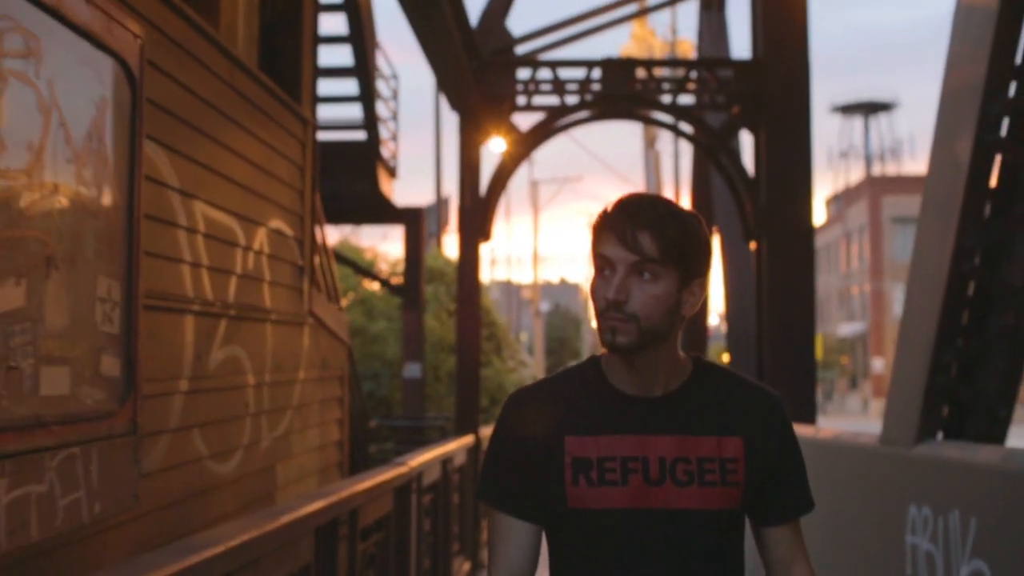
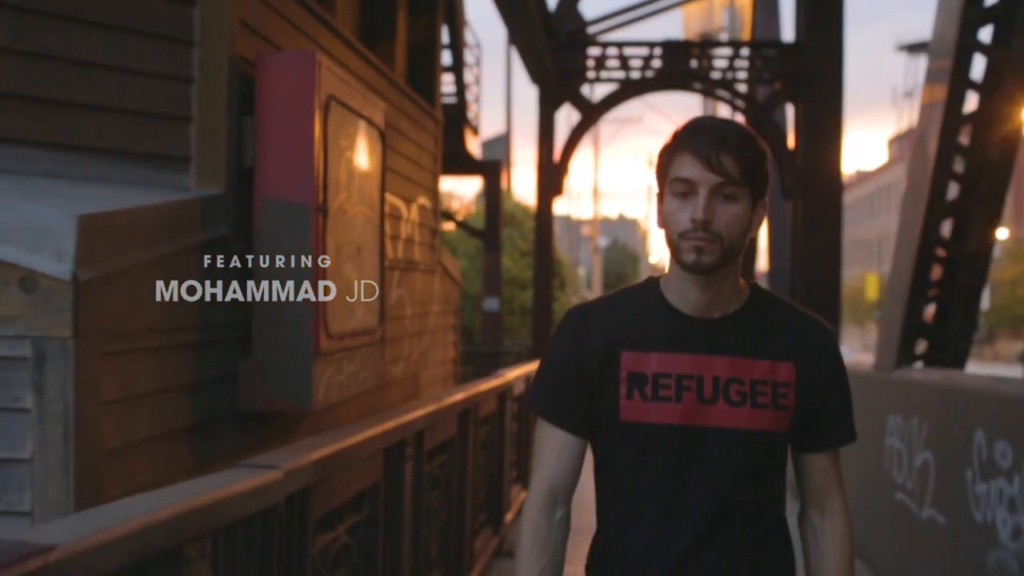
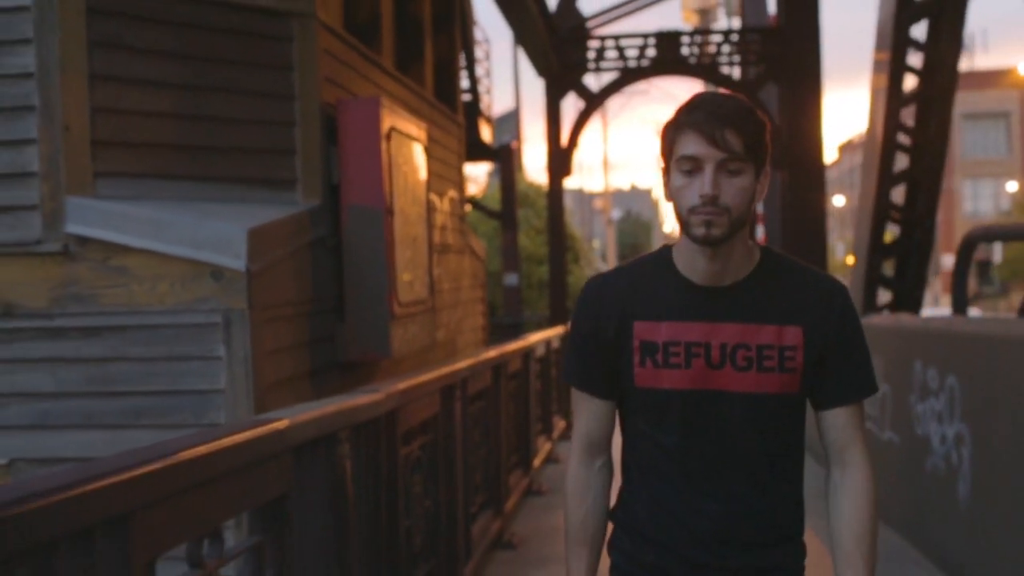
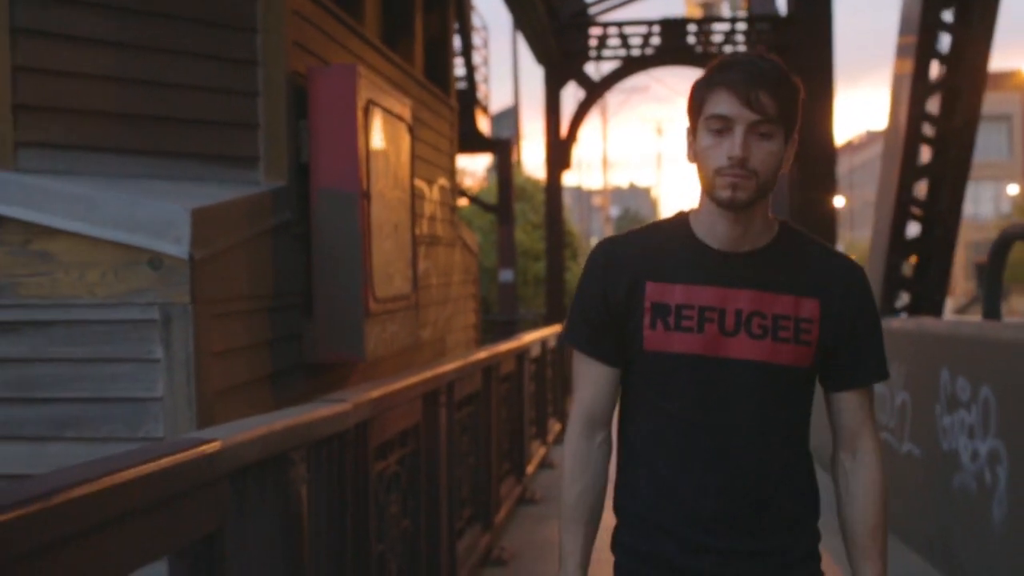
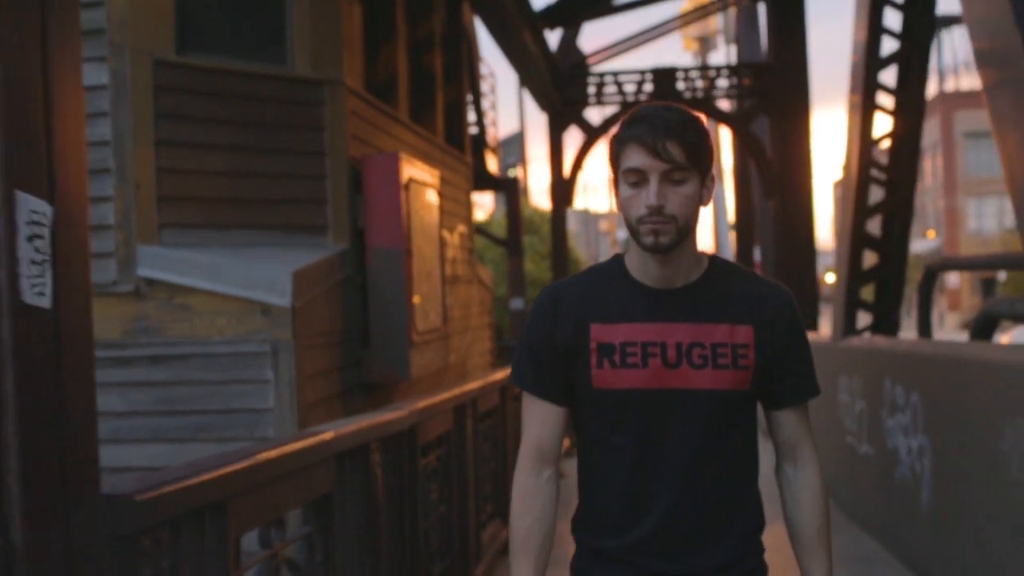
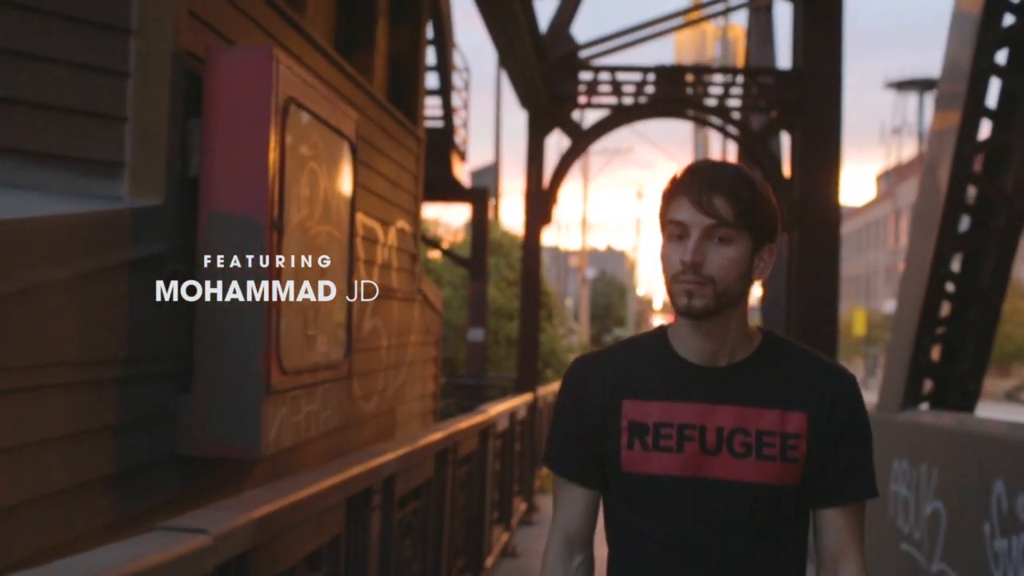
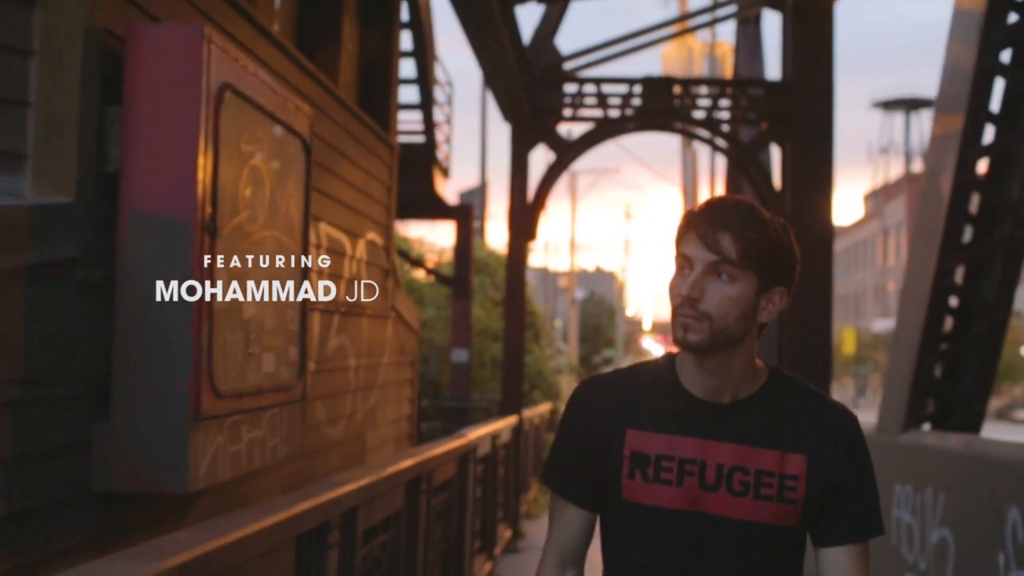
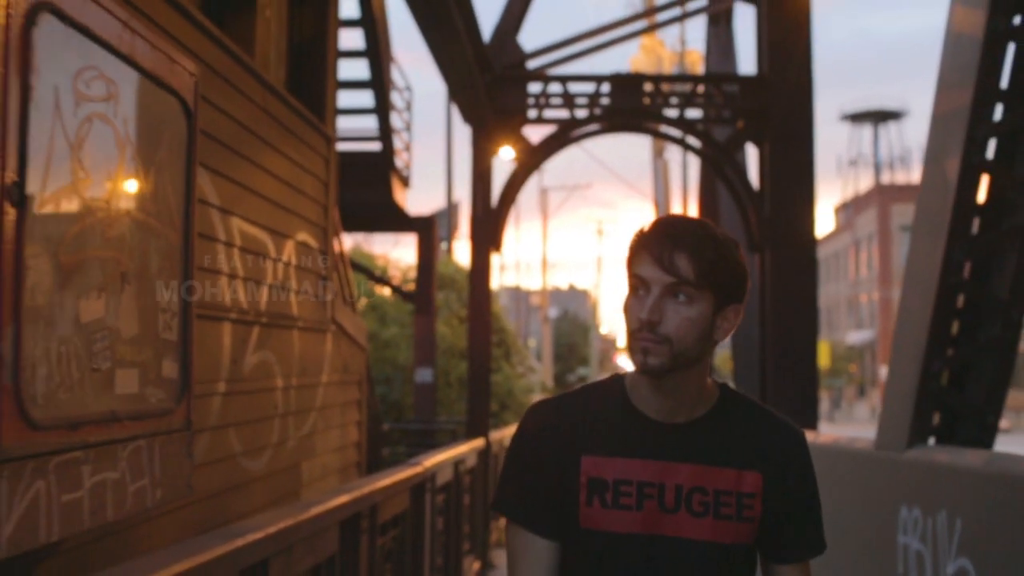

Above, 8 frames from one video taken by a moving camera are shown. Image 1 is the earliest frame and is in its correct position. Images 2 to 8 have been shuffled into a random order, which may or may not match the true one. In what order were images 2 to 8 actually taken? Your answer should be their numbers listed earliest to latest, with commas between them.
8, 7, 6, 2, 4, 3, 5
